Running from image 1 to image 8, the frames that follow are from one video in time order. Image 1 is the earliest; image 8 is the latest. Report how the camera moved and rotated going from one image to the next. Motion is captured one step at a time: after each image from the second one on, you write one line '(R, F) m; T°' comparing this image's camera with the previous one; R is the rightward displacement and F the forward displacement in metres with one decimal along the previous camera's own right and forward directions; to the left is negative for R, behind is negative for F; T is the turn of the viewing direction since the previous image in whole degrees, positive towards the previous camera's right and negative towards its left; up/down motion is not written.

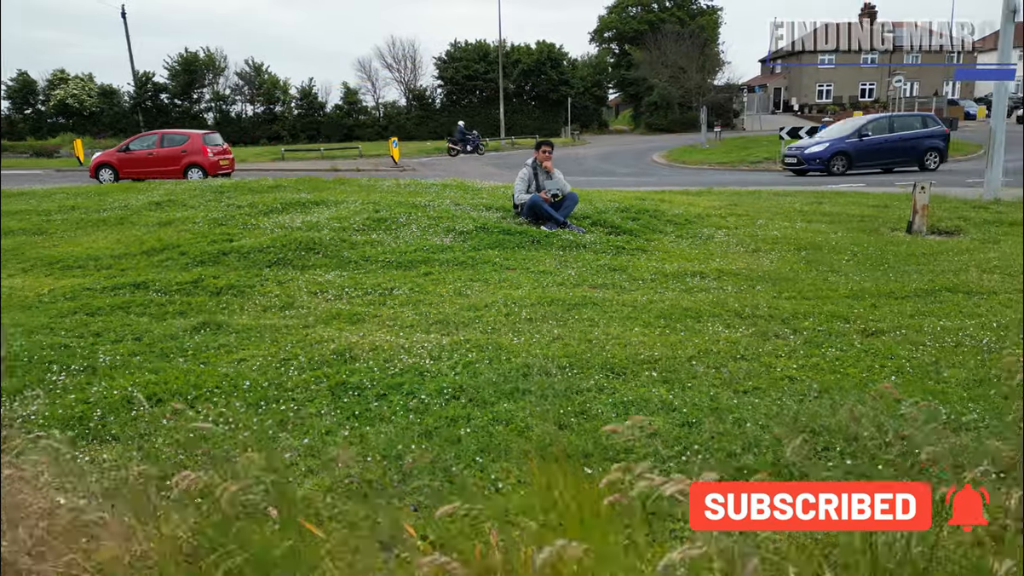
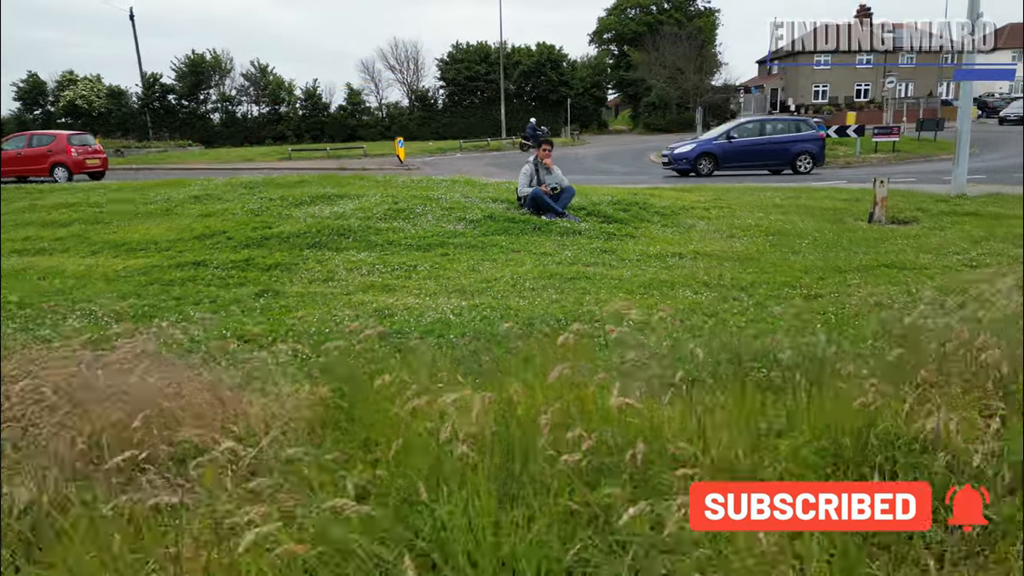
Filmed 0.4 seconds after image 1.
(0.0, -1.1) m; 0°
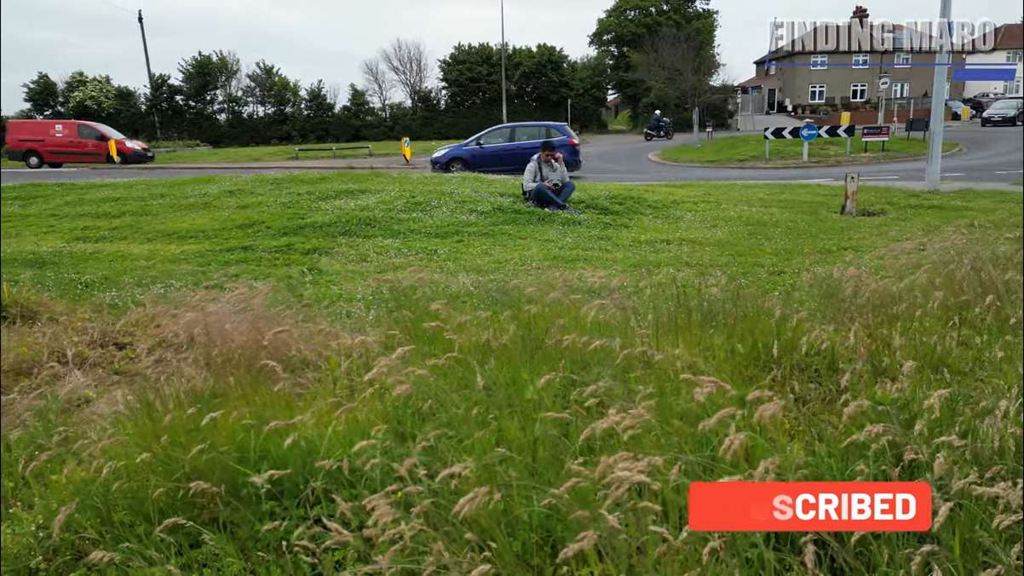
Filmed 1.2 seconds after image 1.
(-0.1, -1.0) m; 0°
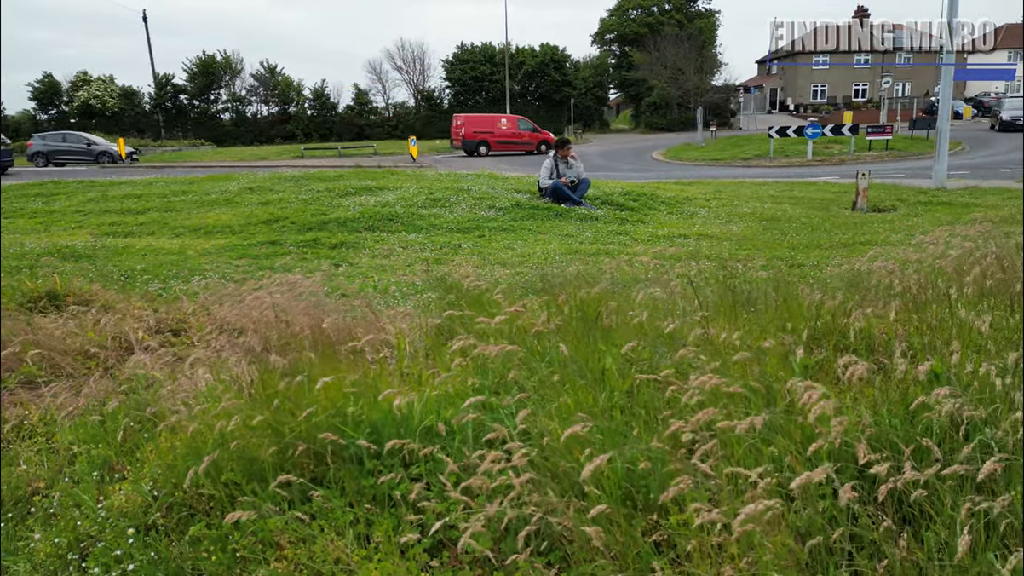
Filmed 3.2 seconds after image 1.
(-0.2, -0.2) m; 0°
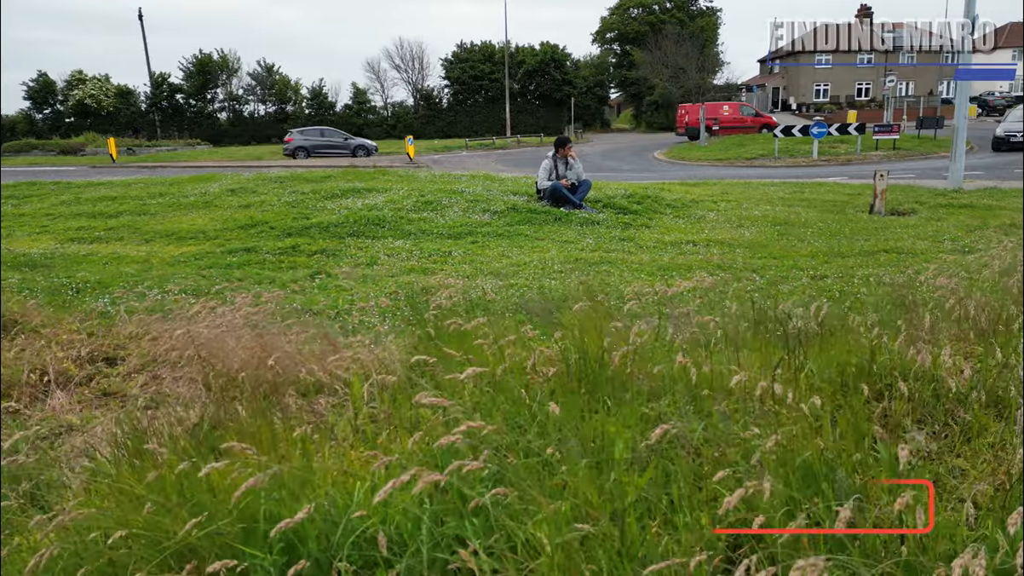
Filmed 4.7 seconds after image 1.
(+0.1, +0.7) m; 0°
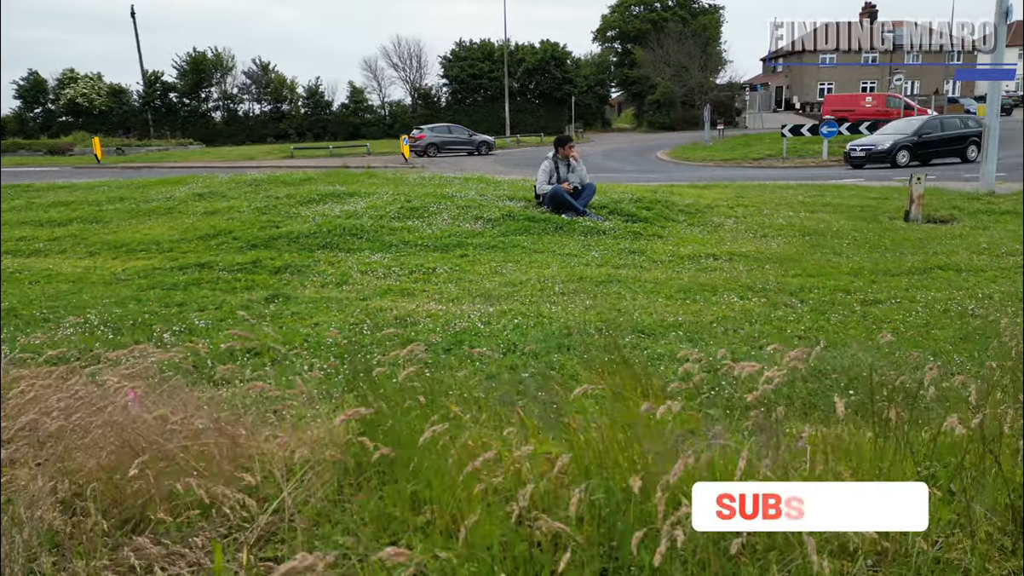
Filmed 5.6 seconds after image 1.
(0.0, +1.0) m; 0°
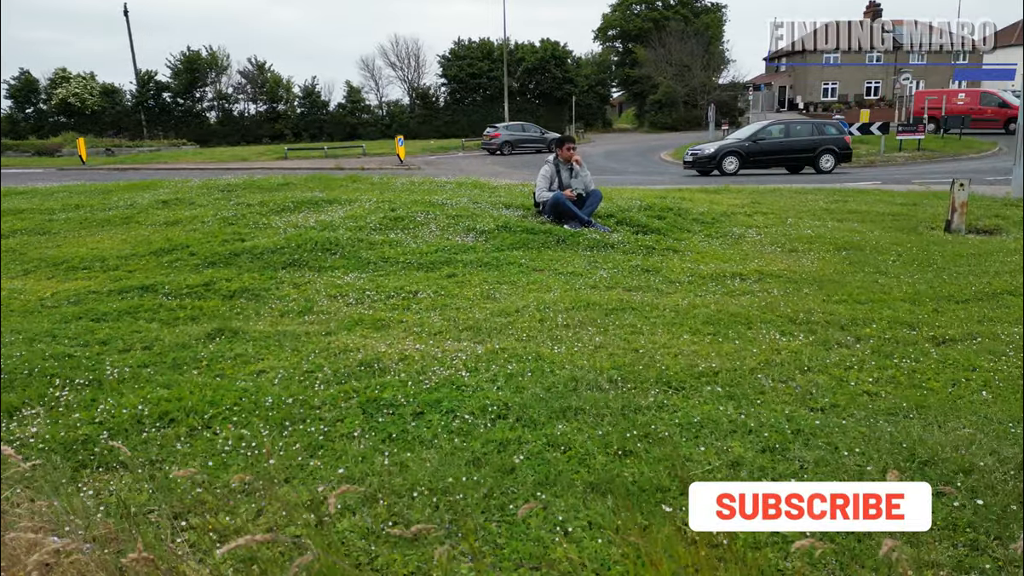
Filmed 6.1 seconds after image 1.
(0.0, +1.0) m; 0°
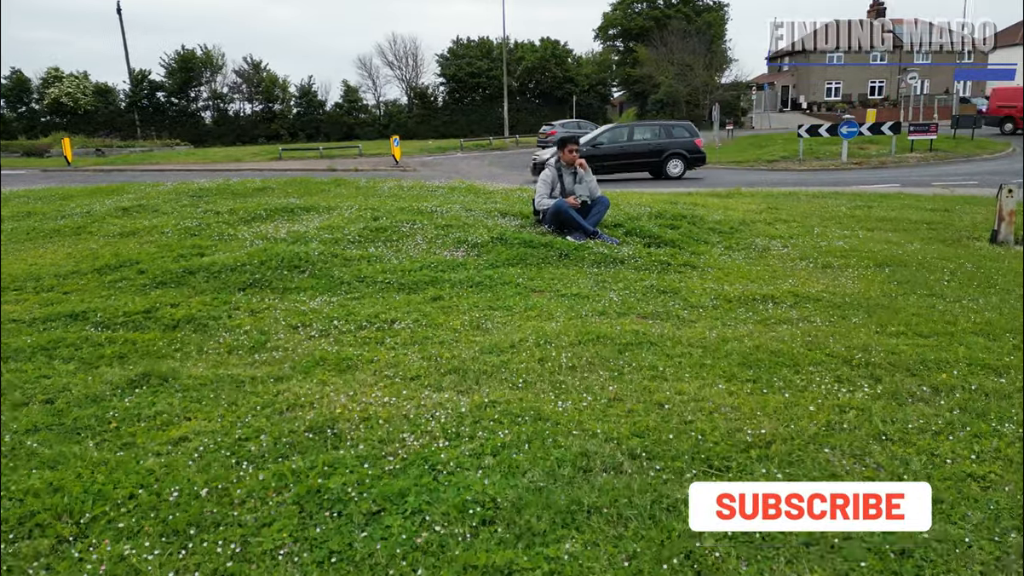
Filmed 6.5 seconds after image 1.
(0.0, +0.9) m; 0°
